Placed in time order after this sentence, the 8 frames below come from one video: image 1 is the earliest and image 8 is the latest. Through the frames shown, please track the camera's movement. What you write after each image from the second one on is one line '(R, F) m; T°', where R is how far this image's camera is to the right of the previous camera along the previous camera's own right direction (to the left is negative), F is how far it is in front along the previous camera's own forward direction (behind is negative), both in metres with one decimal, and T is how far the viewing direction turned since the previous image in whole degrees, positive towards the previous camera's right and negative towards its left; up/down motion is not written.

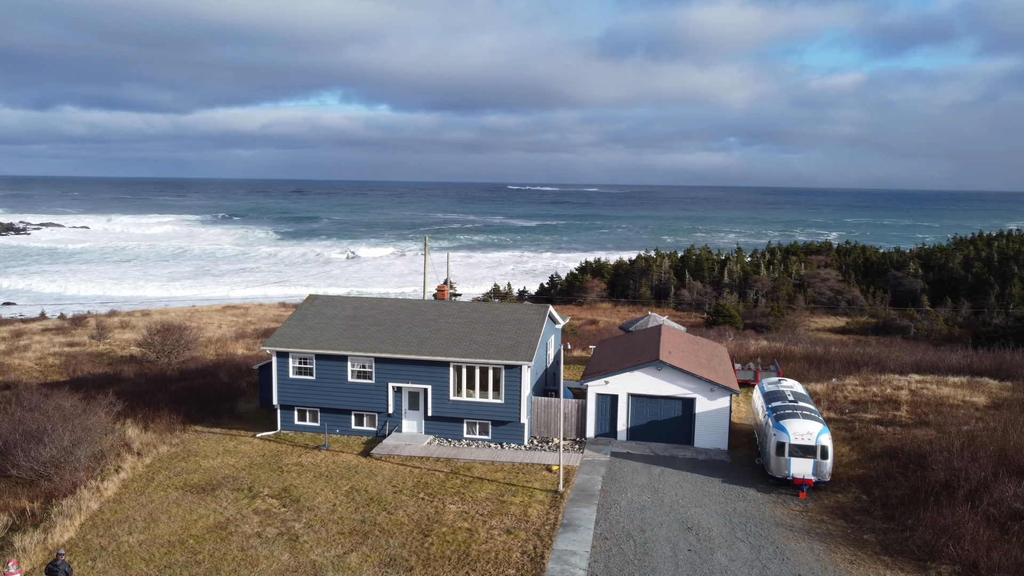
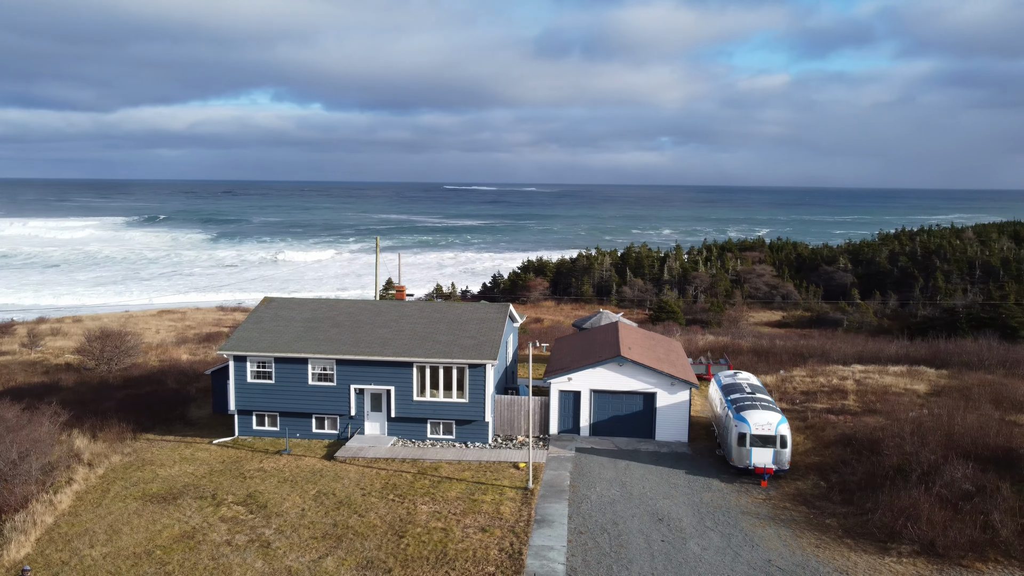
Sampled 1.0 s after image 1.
(-0.6, -0.1) m; +4°
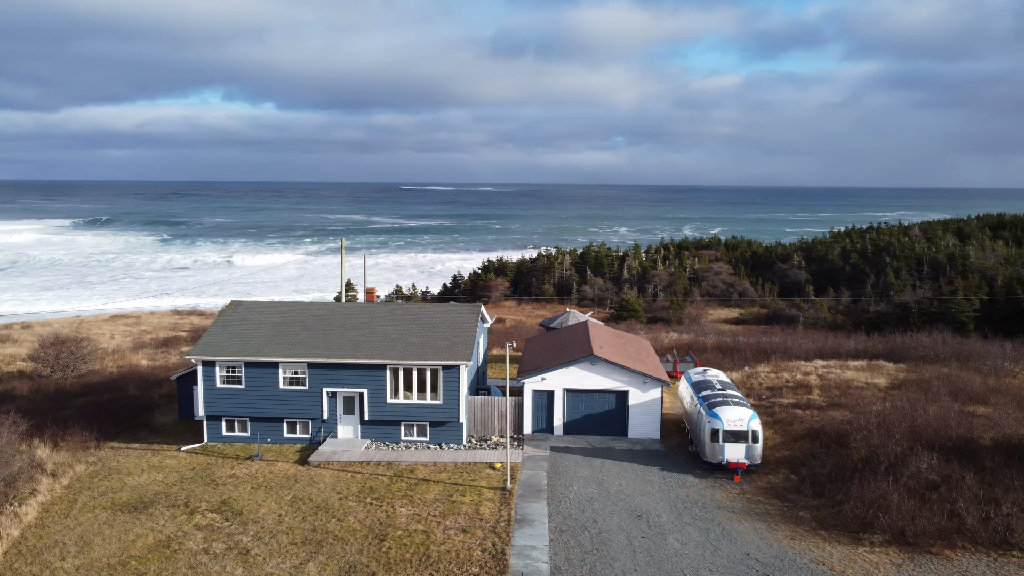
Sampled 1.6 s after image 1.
(-0.4, 0.0) m; +3°
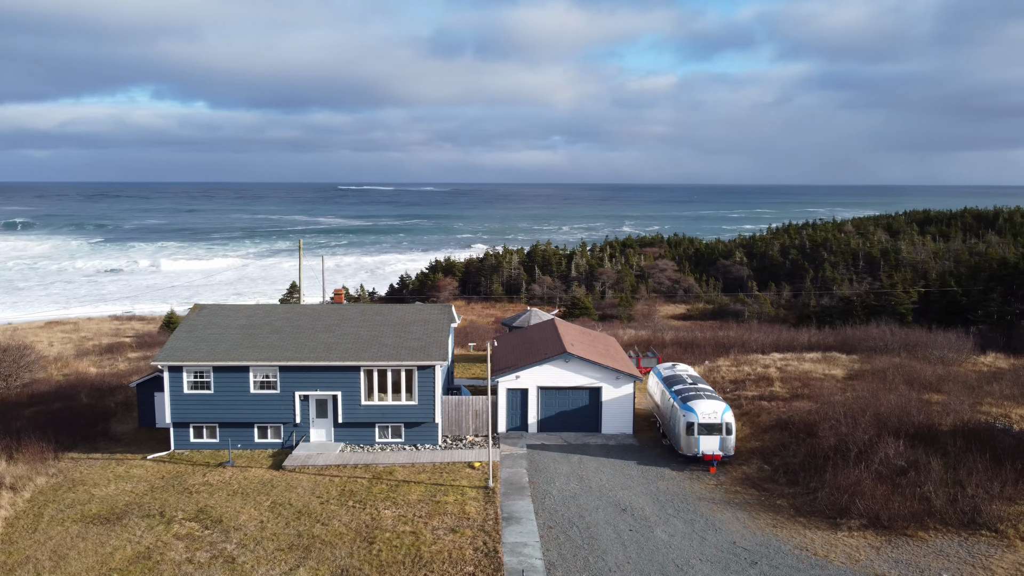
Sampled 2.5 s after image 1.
(-0.8, 0.0) m; +4°
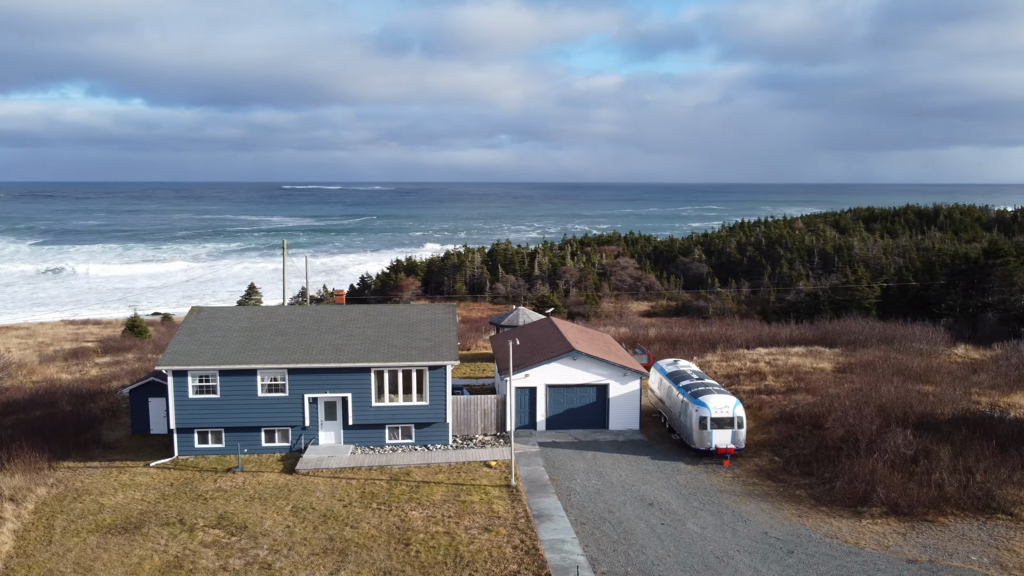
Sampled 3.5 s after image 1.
(-1.6, 0.0) m; +4°
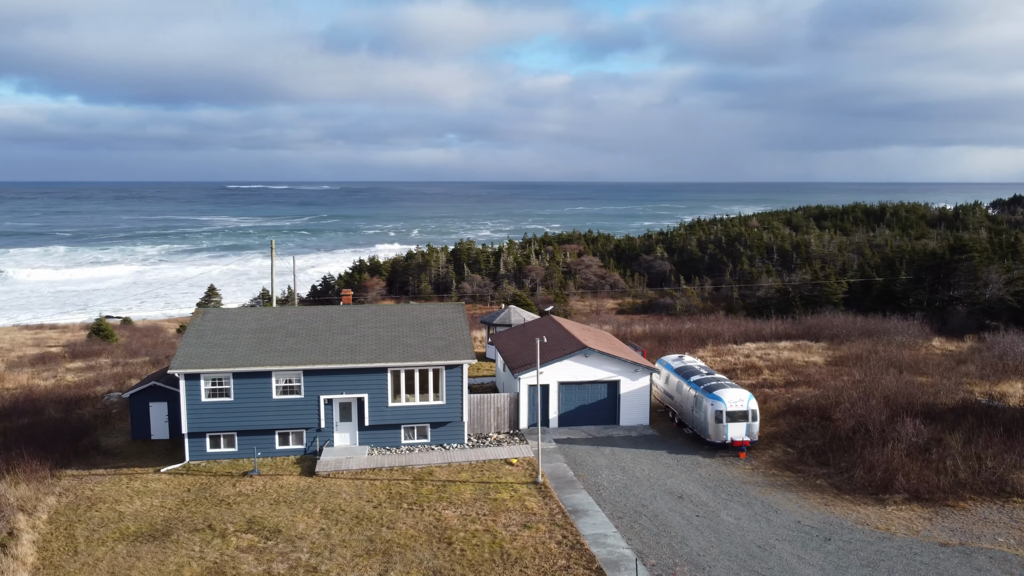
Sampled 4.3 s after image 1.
(-1.7, 0.0) m; +4°
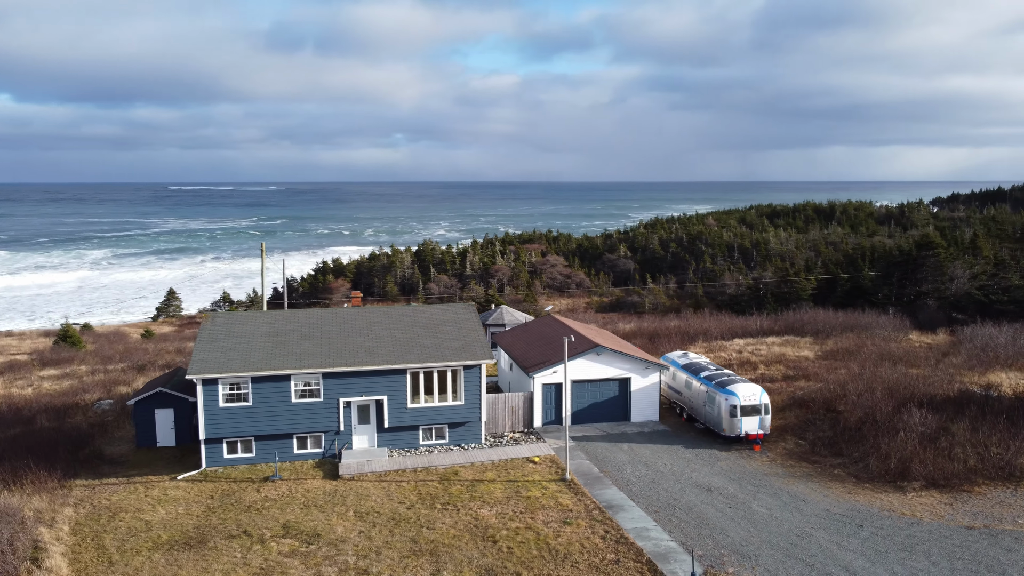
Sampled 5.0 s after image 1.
(-1.7, -0.1) m; +4°
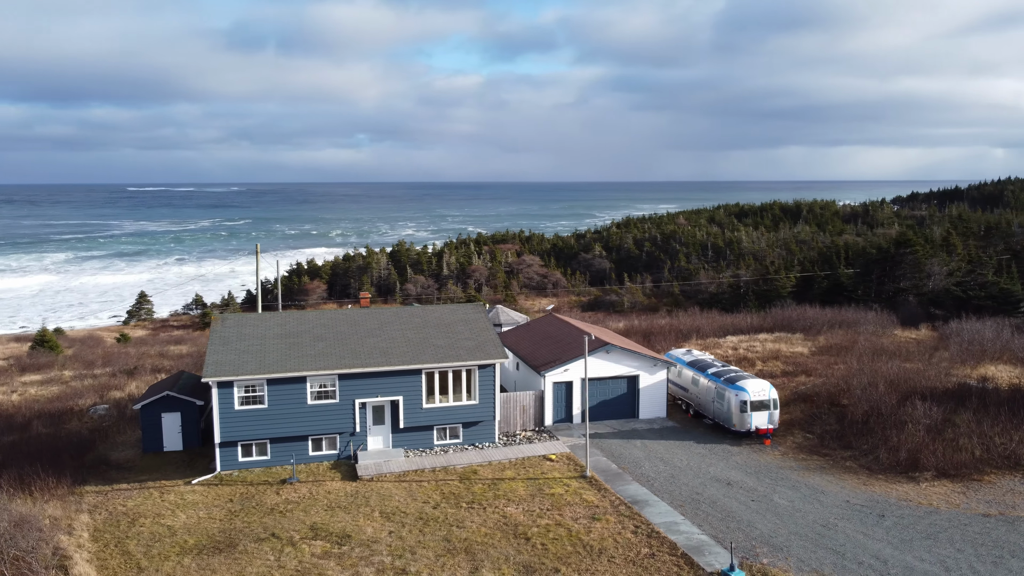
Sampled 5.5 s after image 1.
(-1.2, -0.1) m; +3°
